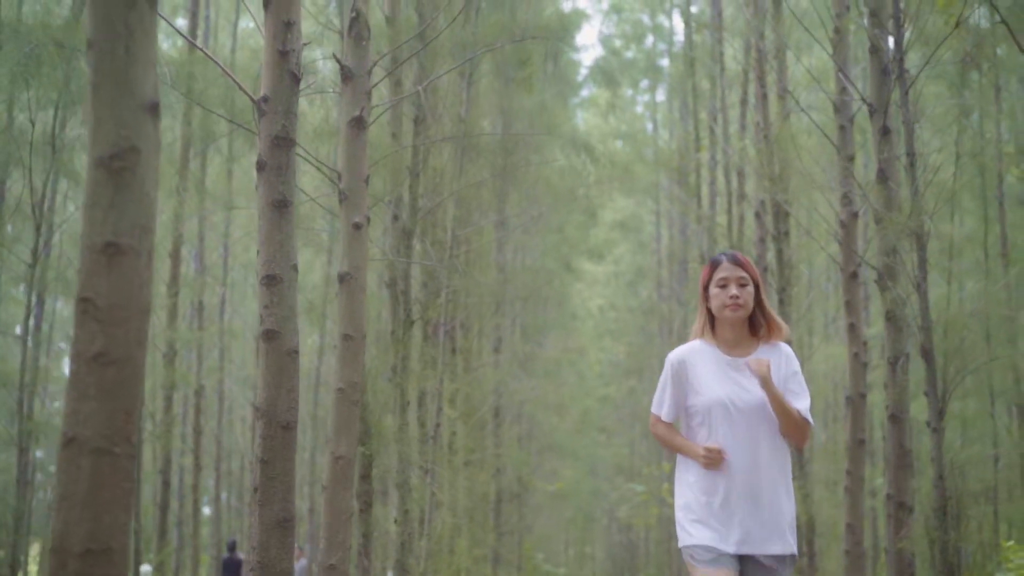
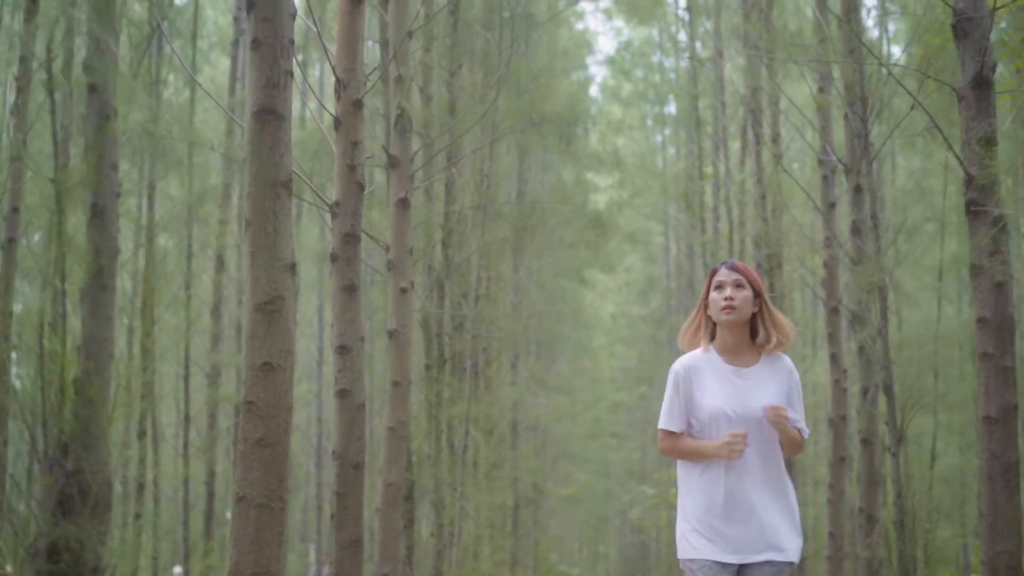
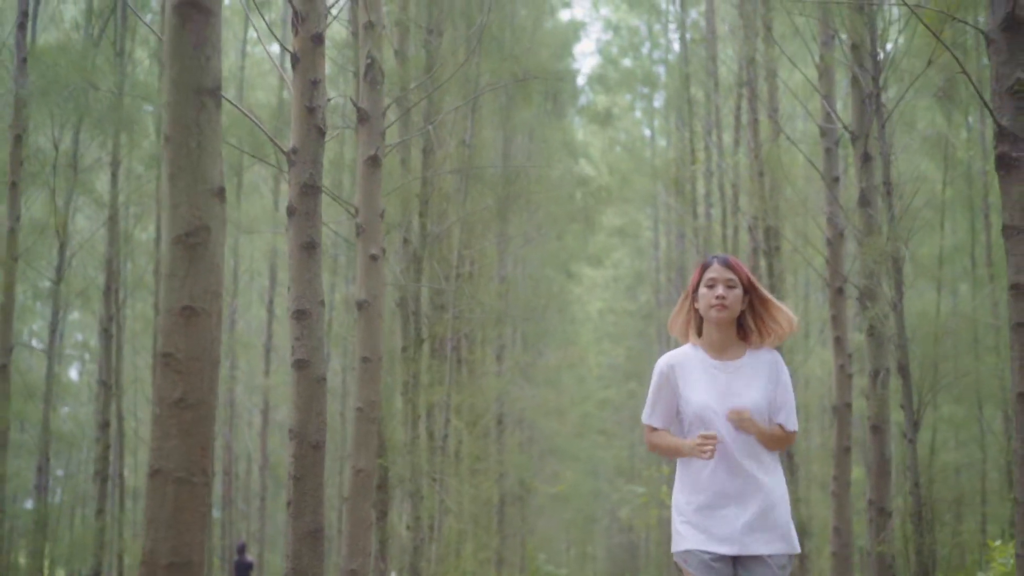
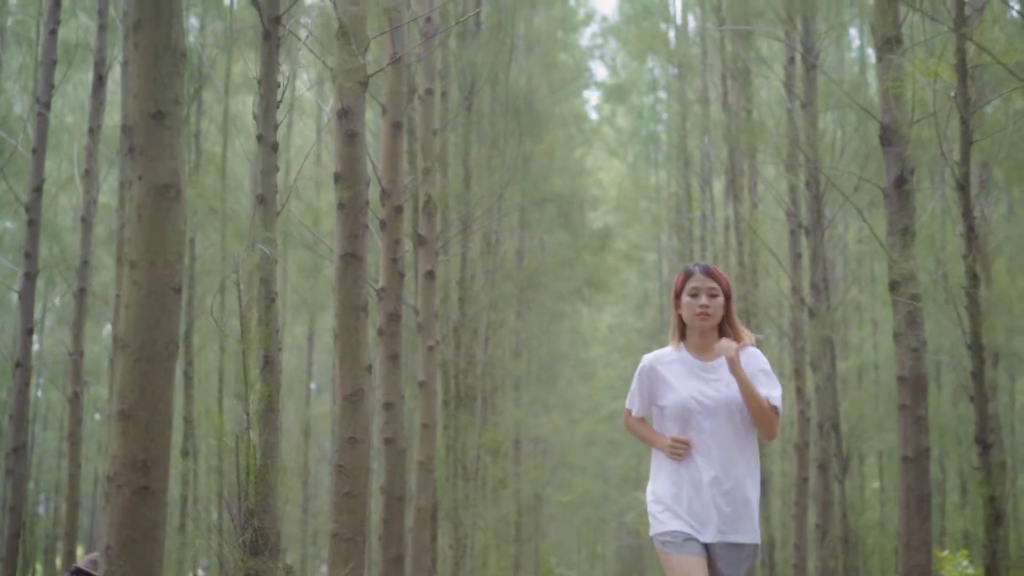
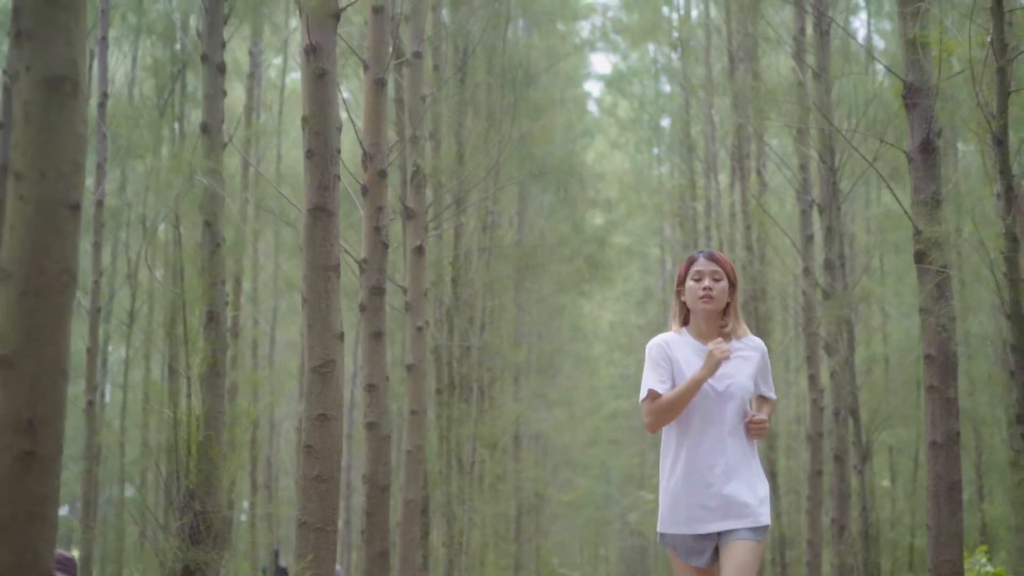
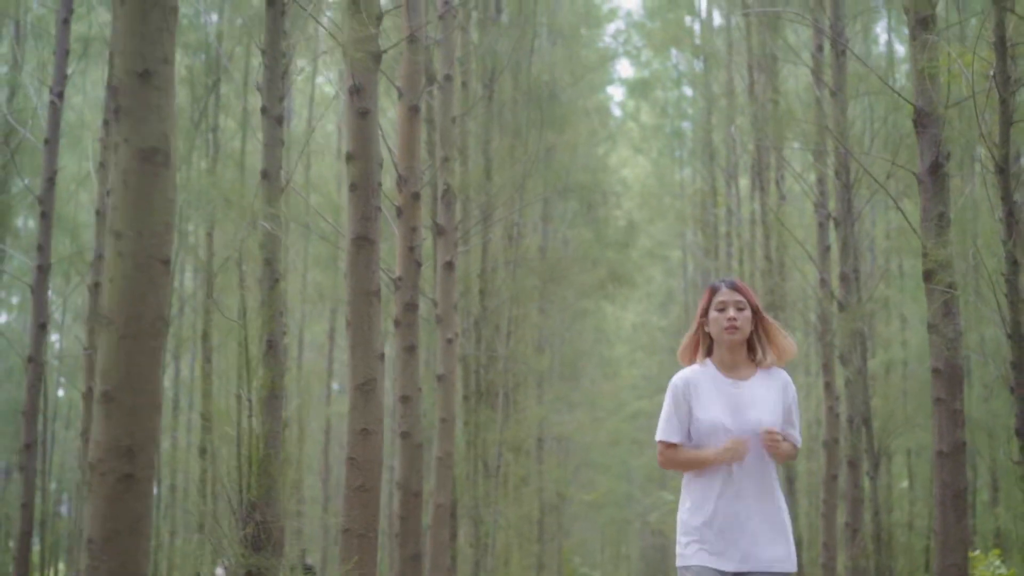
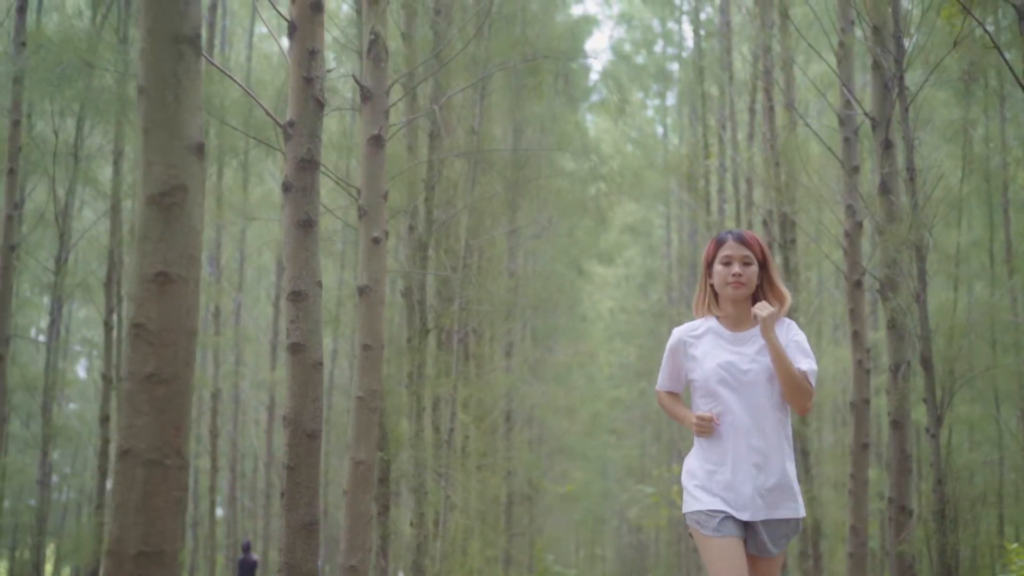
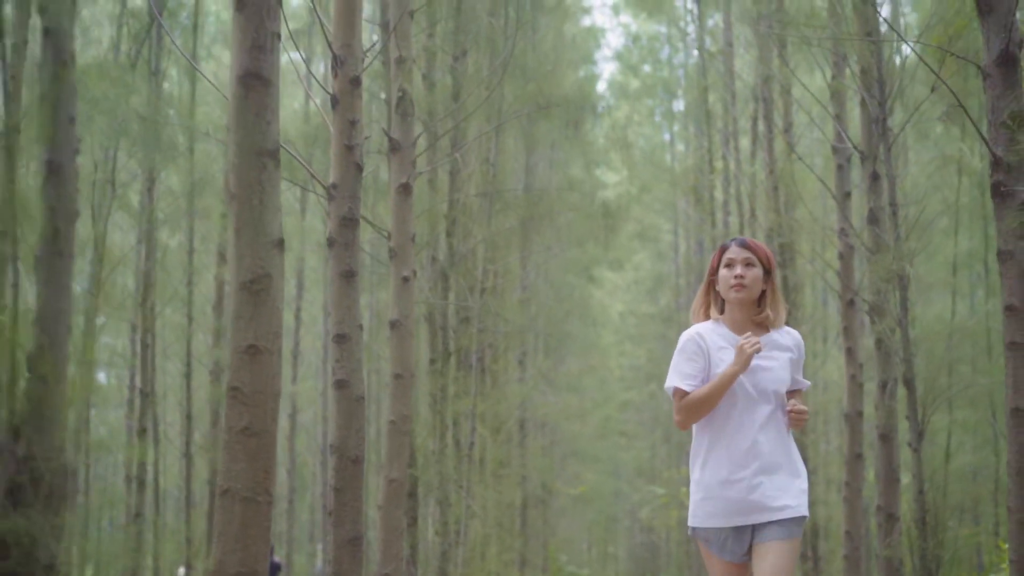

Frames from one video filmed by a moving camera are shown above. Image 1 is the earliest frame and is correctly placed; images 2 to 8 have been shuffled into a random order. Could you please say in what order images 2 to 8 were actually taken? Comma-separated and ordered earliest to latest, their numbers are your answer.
7, 3, 8, 2, 5, 6, 4
